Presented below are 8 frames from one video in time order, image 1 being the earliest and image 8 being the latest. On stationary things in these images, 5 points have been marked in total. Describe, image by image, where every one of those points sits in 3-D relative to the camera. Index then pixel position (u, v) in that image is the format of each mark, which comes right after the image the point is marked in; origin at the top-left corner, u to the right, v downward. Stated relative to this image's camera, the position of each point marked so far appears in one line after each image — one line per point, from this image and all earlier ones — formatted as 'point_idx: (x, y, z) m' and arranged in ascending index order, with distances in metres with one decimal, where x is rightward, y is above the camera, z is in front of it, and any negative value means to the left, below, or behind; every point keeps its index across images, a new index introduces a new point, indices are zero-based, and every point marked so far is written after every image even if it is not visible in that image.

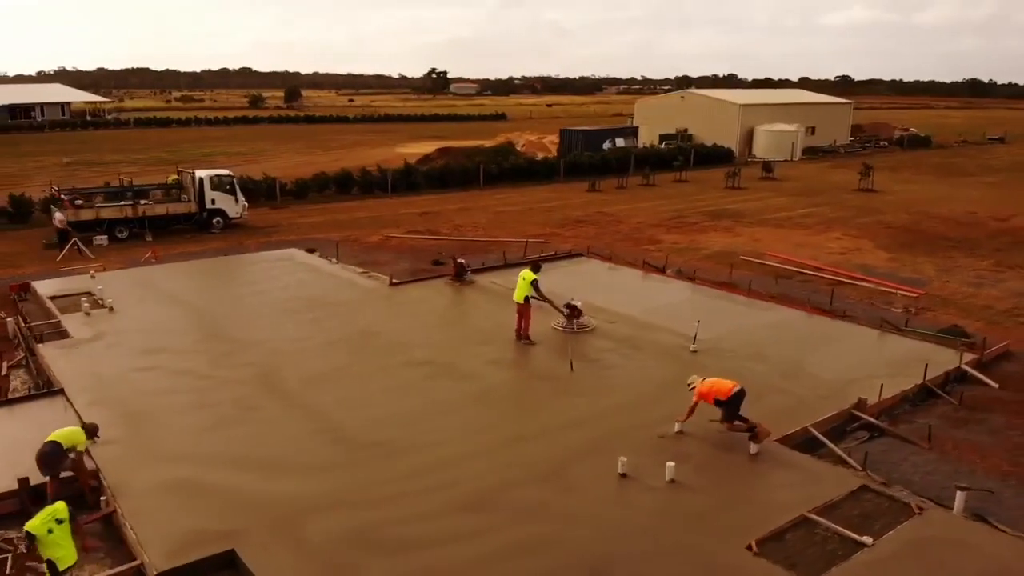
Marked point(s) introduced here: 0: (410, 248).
0: (-2.1, +0.8, +17.3) m
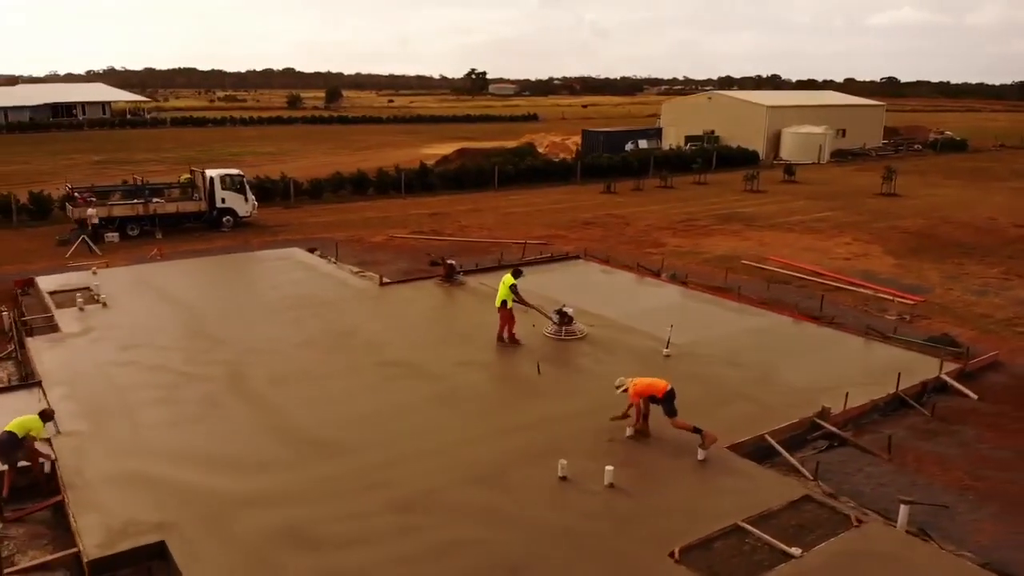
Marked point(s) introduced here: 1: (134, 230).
0: (-2.1, +0.8, +17.4) m
1: (-8.2, +1.2, +18.4) m
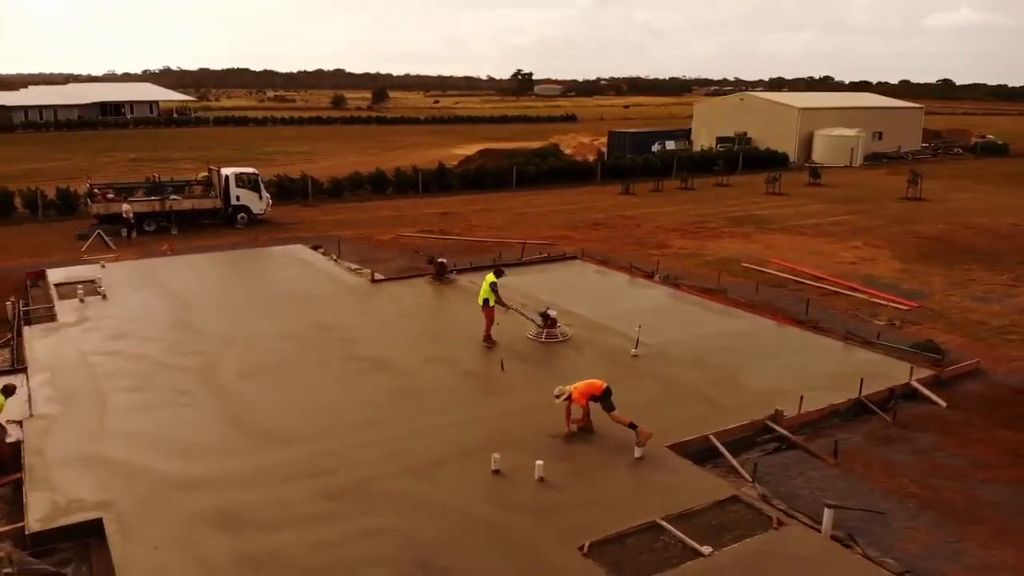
0: (-2.1, +0.9, +17.7) m
1: (-8.1, +1.4, +19.0) m
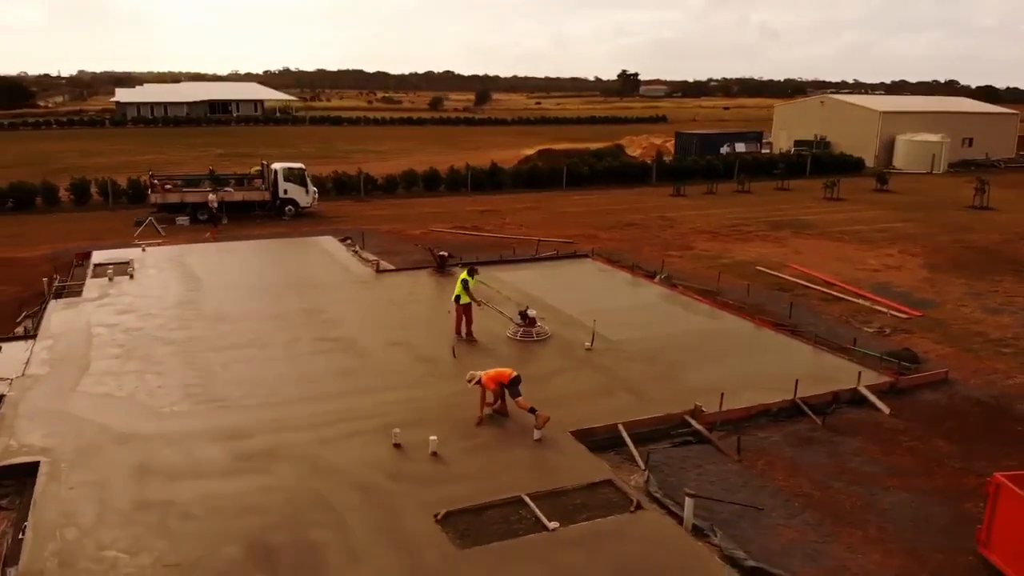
0: (-1.7, +1.0, +18.4) m
1: (-7.5, +1.7, +20.5) m
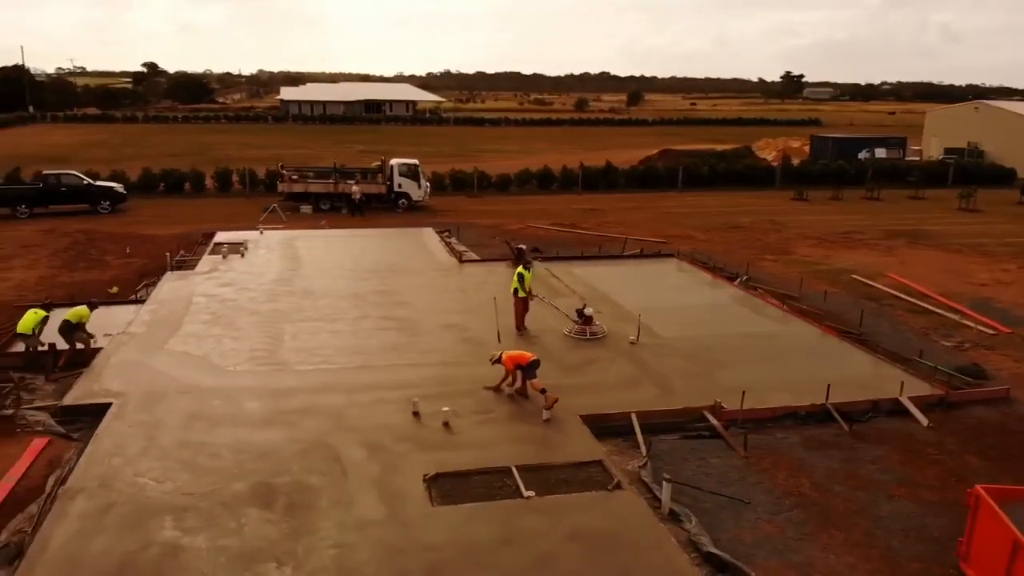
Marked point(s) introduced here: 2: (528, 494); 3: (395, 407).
0: (+0.4, +1.2, +19.1) m
1: (-4.9, +2.2, +22.1) m
2: (+0.2, -1.8, +7.3) m
3: (-1.2, -1.3, +9.1) m
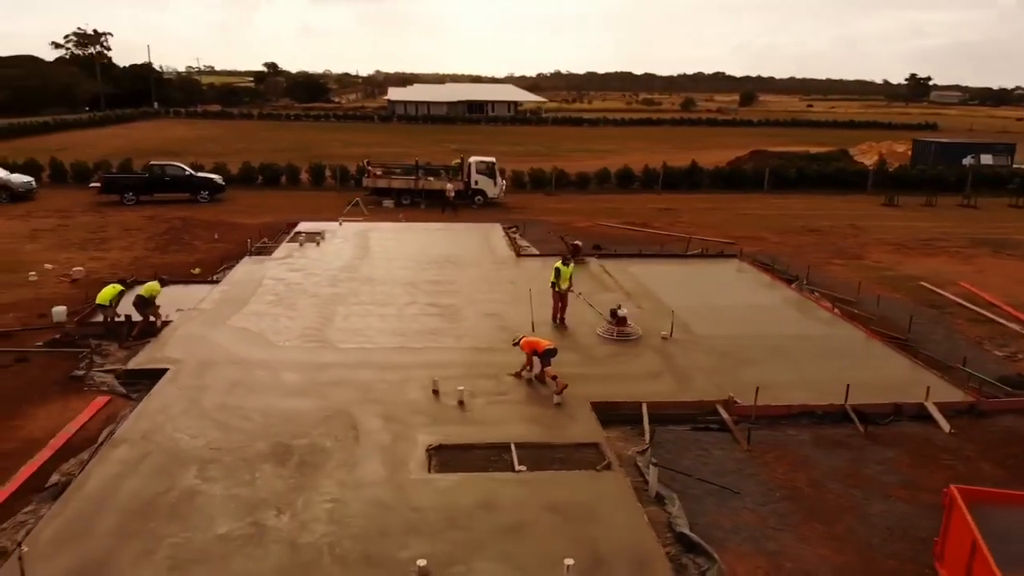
0: (+1.9, +1.3, +19.4) m
1: (-2.9, +2.4, +23.1) m
2: (+0.1, -1.7, +7.8) m
3: (-1.1, -1.1, +9.7) m
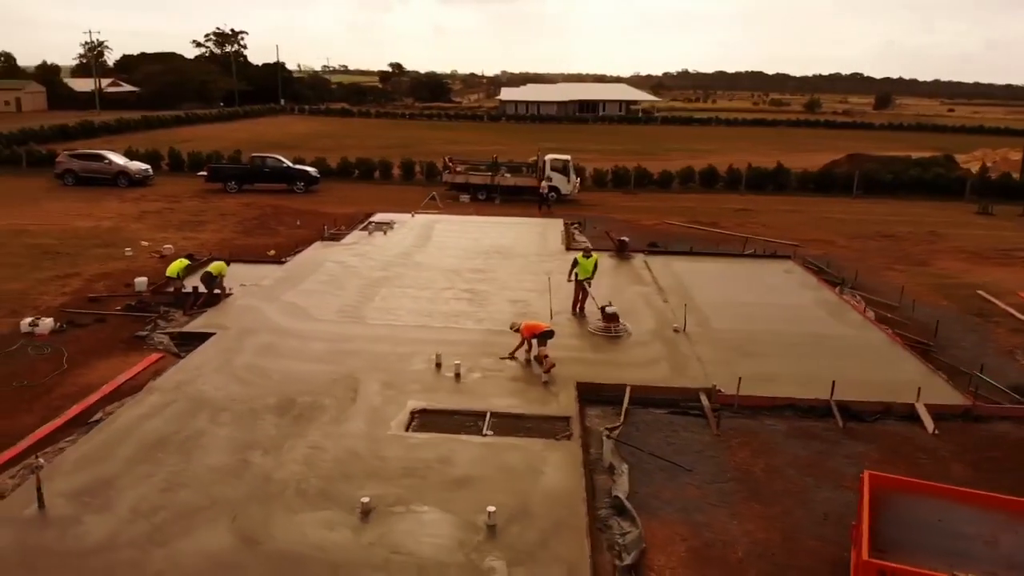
0: (+3.4, +1.3, +19.8) m
1: (-0.8, +2.7, +24.2) m
2: (-0.2, -1.5, +8.6) m
3: (-1.1, -0.9, +10.6) m
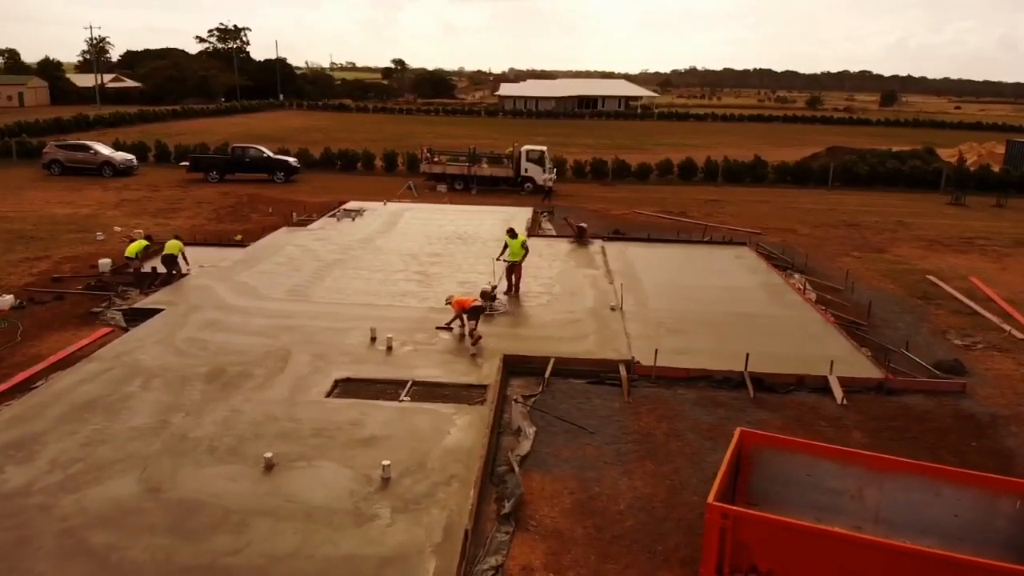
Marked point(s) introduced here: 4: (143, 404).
0: (+2.7, +1.6, +20.1) m
1: (-1.5, +3.0, +24.6) m
2: (-1.1, -1.2, +9.0) m
3: (-1.9, -0.6, +11.1) m
4: (-3.8, -1.2, +8.7) m
